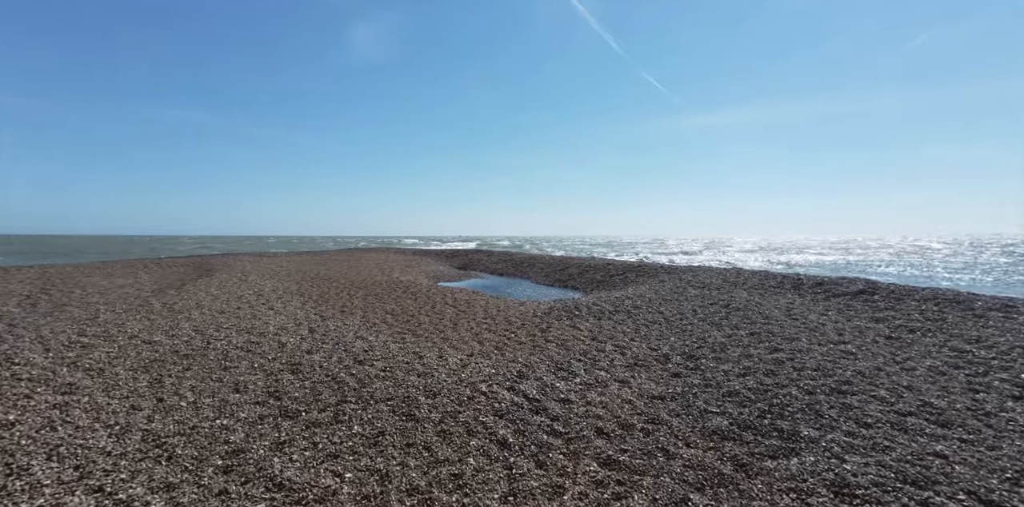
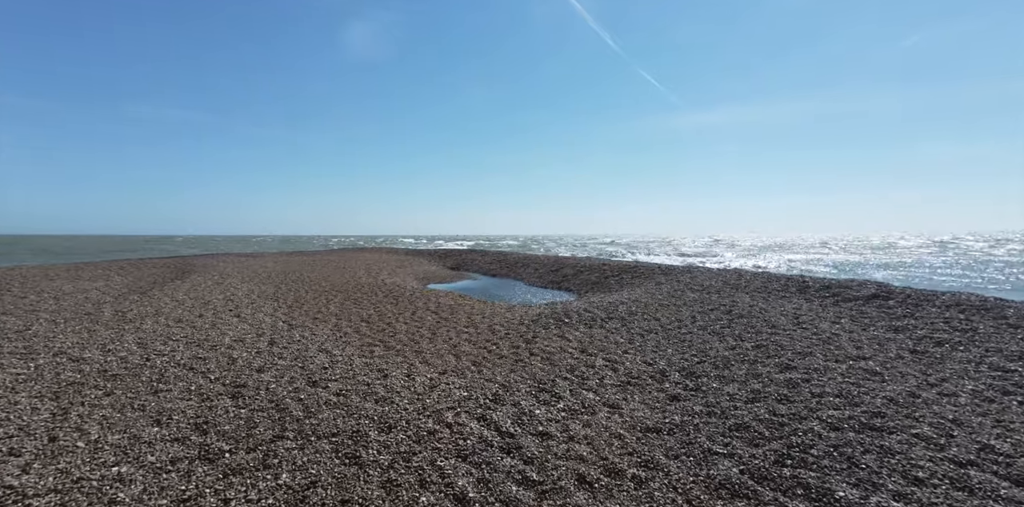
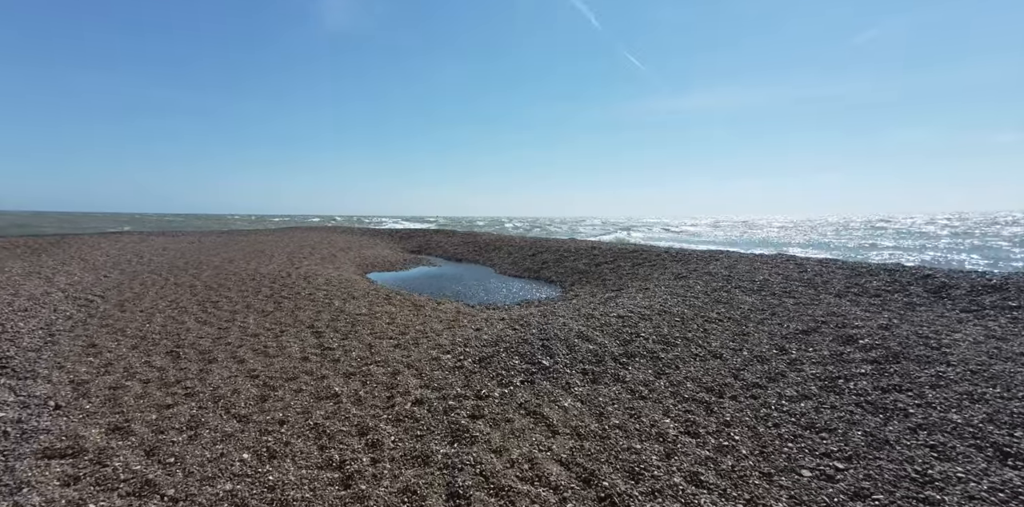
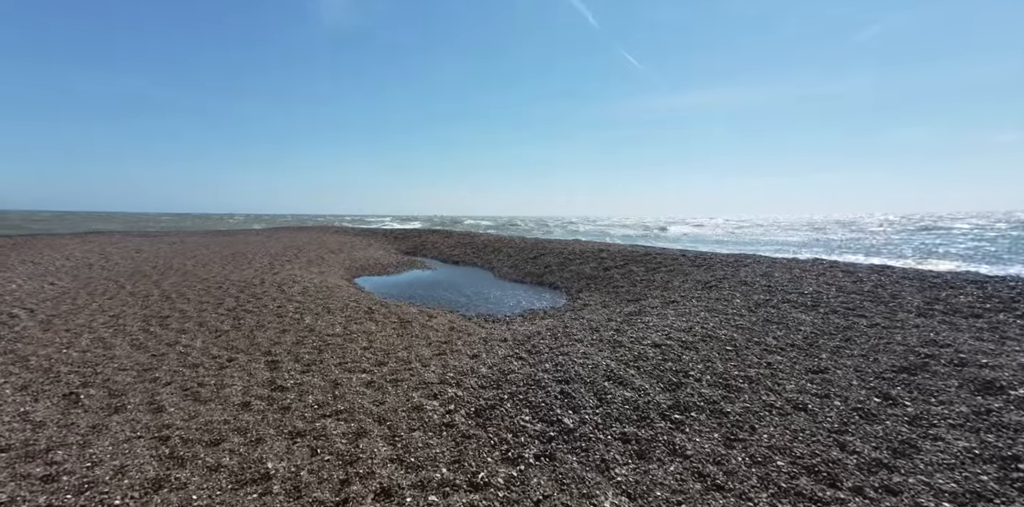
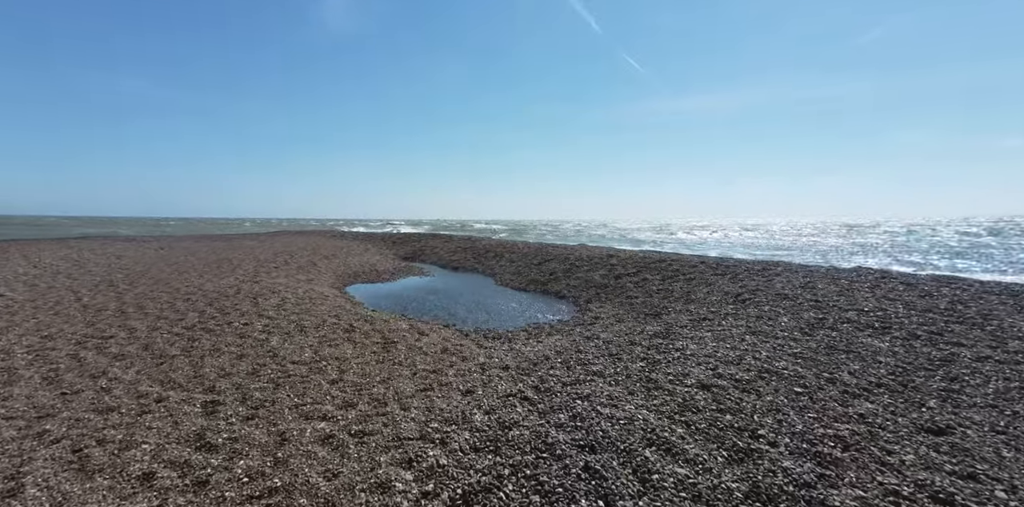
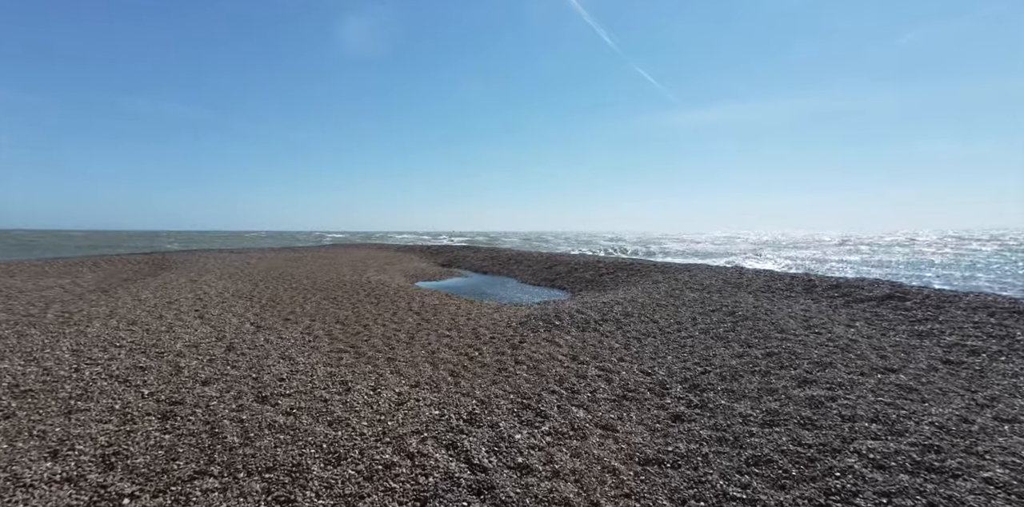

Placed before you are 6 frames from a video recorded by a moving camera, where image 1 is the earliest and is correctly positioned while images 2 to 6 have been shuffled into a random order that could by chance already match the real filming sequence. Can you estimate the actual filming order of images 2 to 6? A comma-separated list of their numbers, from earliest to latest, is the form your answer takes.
2, 6, 3, 4, 5
